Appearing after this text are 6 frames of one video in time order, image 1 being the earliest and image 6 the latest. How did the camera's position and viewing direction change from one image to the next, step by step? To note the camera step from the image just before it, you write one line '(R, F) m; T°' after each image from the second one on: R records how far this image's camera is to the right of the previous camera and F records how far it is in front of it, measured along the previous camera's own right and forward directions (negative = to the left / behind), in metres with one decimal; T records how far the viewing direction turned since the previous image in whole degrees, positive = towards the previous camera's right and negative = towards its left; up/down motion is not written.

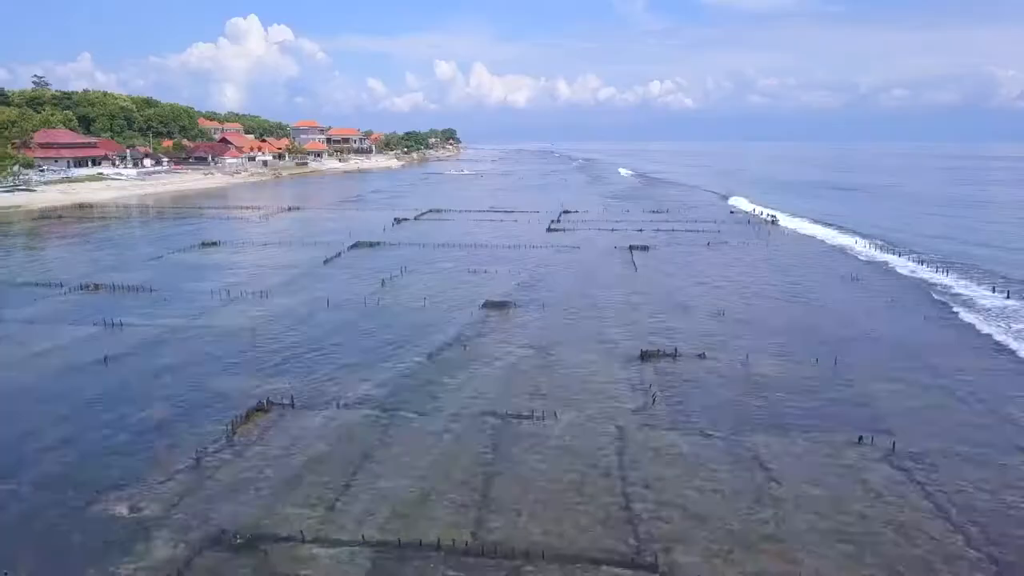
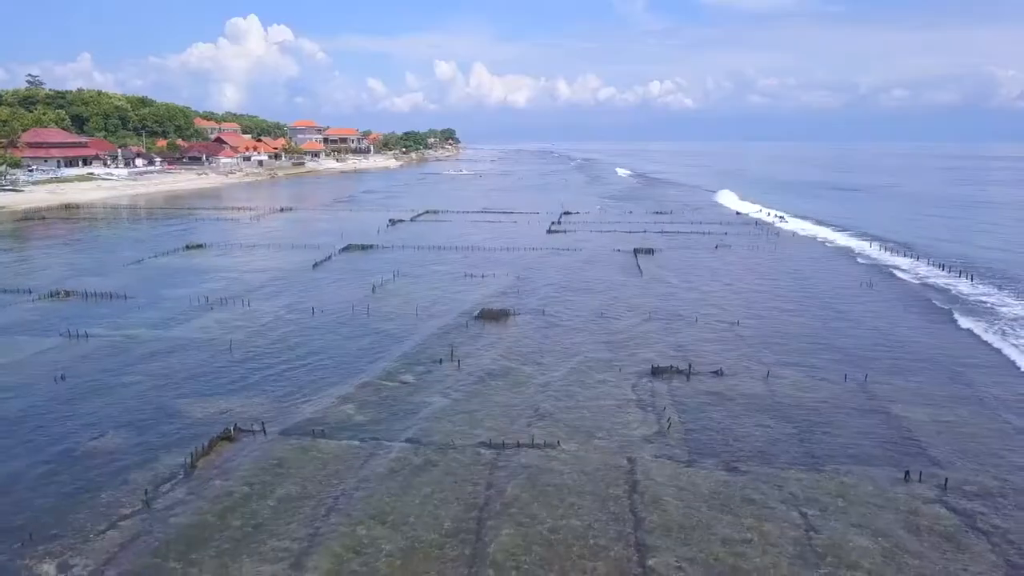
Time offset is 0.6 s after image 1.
(0.0, +2.2) m; 0°
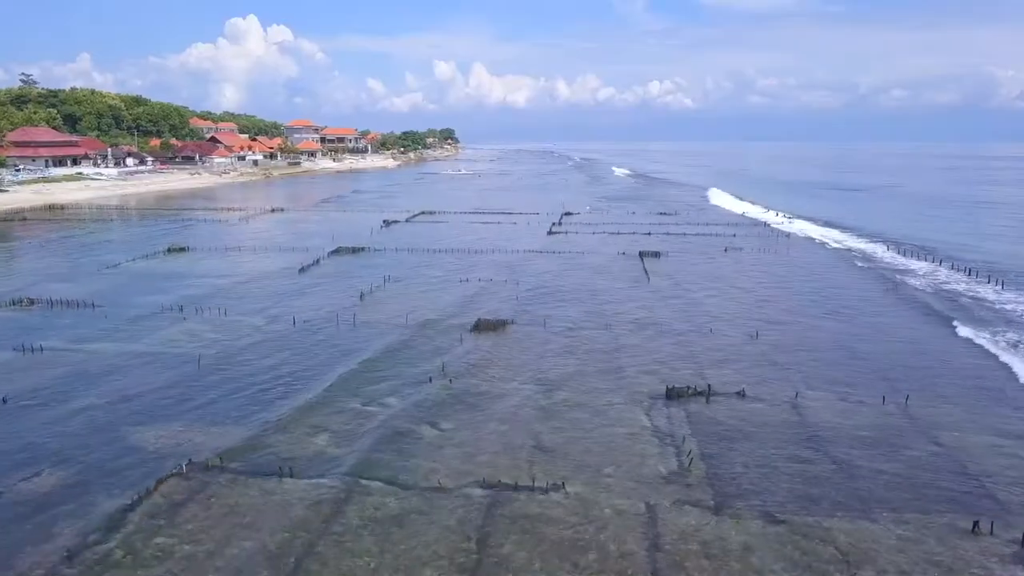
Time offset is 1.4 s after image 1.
(0.0, +2.5) m; 0°
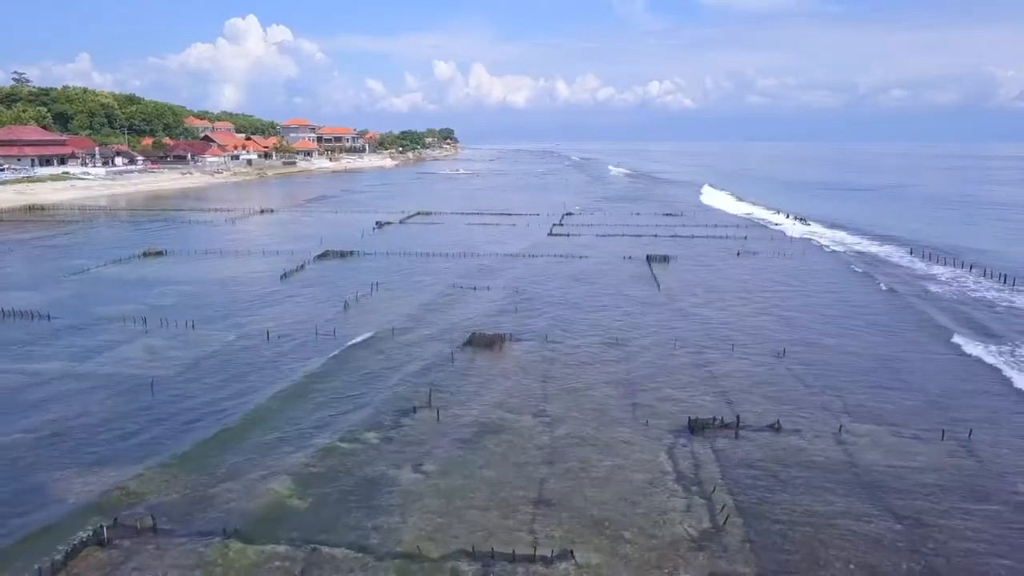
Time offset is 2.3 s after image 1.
(0.0, +2.9) m; 0°
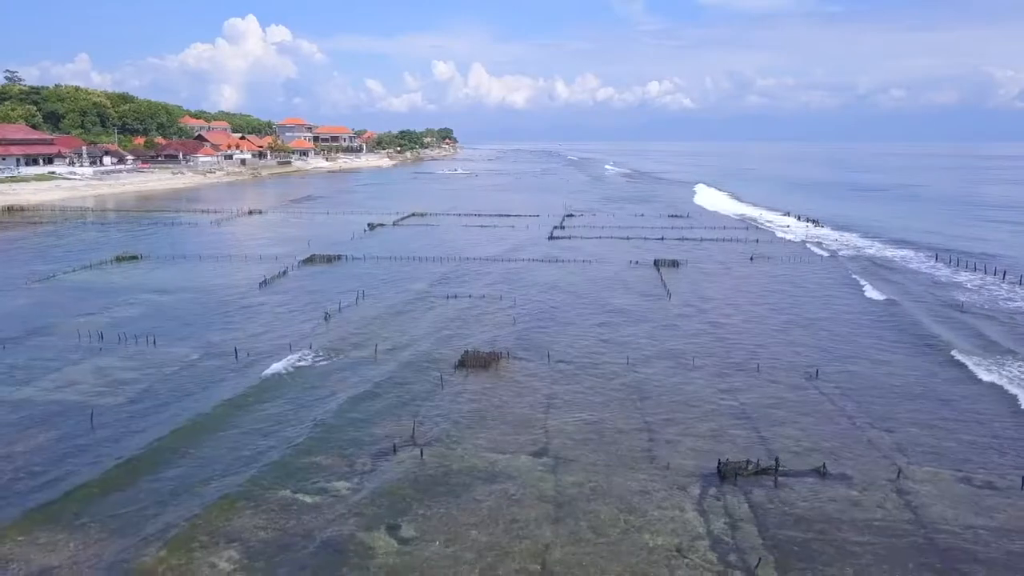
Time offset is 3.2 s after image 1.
(0.0, +2.8) m; 0°
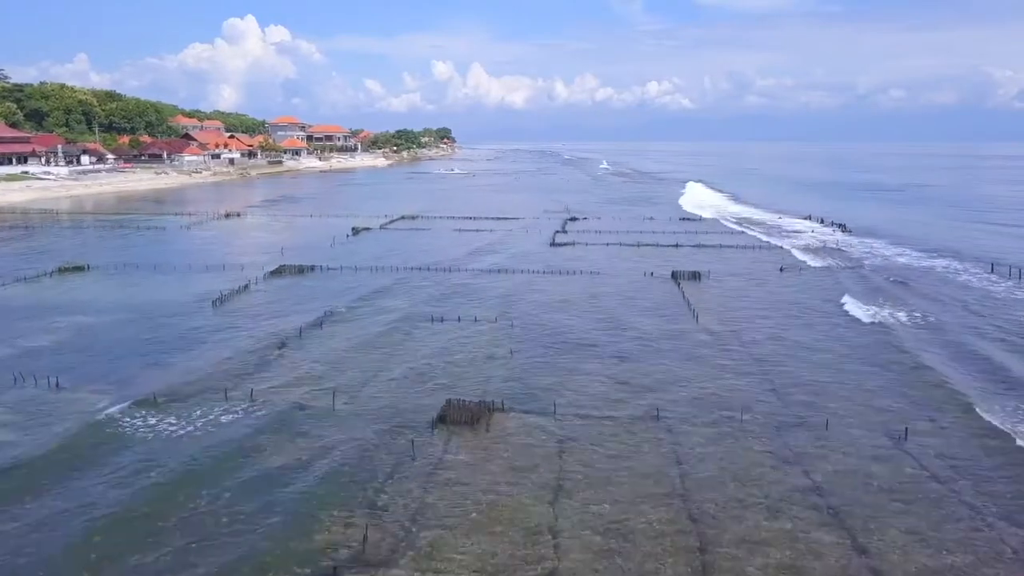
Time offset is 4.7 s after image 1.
(0.0, +5.0) m; 0°
